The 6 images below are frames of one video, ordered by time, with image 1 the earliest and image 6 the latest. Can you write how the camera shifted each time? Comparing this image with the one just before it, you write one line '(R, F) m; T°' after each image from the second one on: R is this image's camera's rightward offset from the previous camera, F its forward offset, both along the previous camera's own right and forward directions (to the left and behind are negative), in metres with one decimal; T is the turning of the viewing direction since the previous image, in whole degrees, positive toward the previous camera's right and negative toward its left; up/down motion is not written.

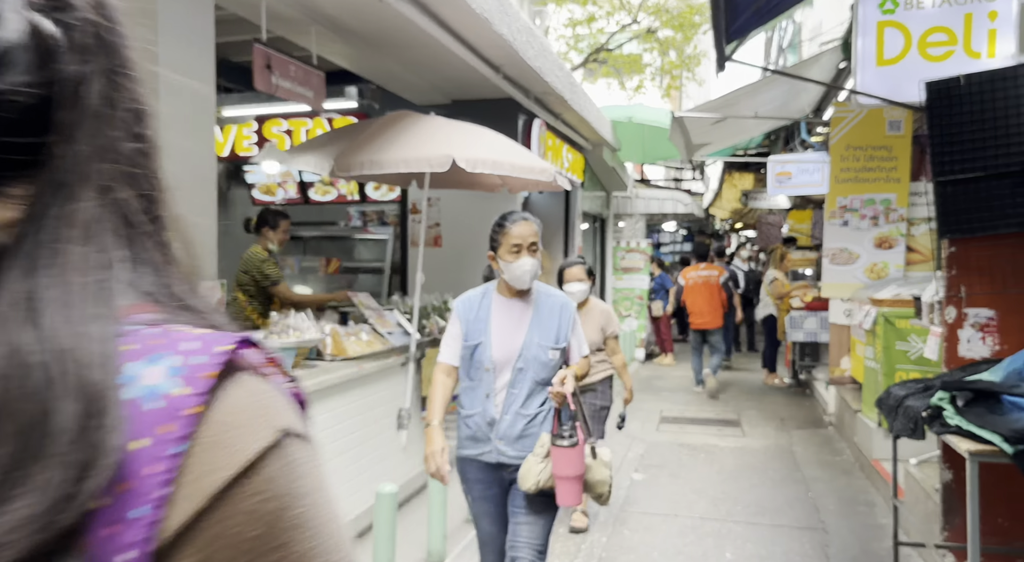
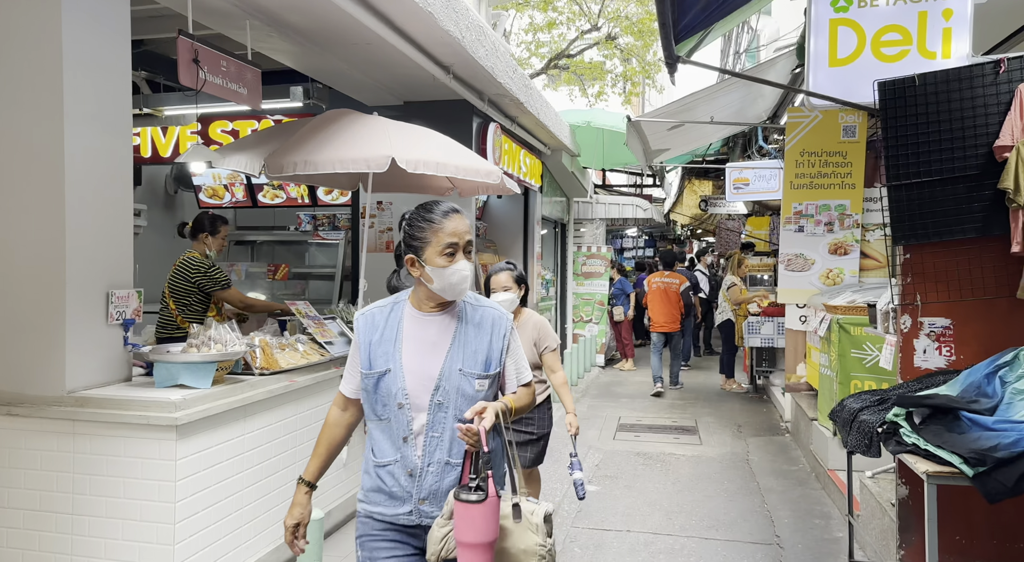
(+0.1, +0.2) m; +3°
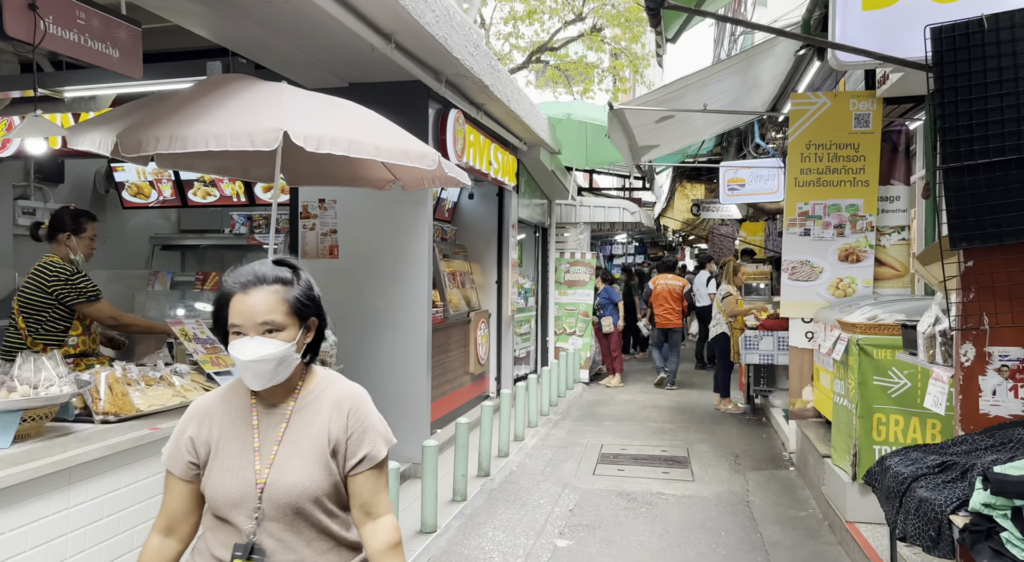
(+0.2, +0.9) m; +1°
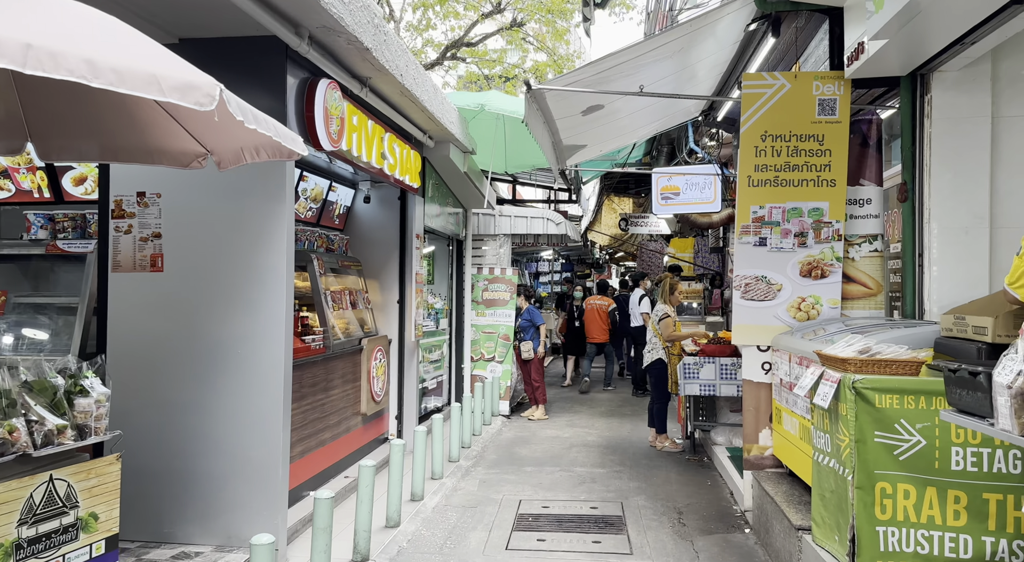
(+0.2, +1.3) m; +6°
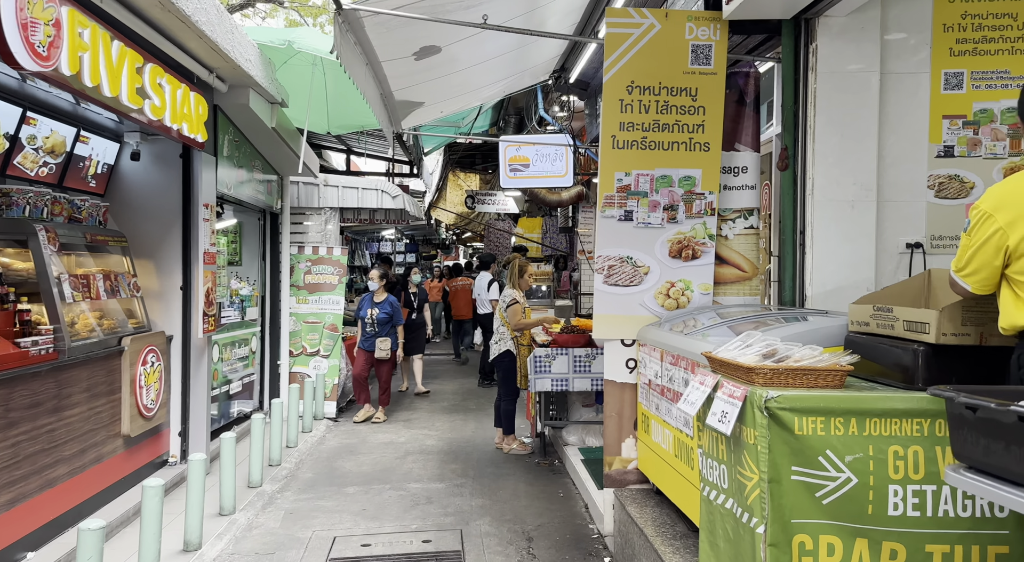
(+0.2, +1.1) m; +12°
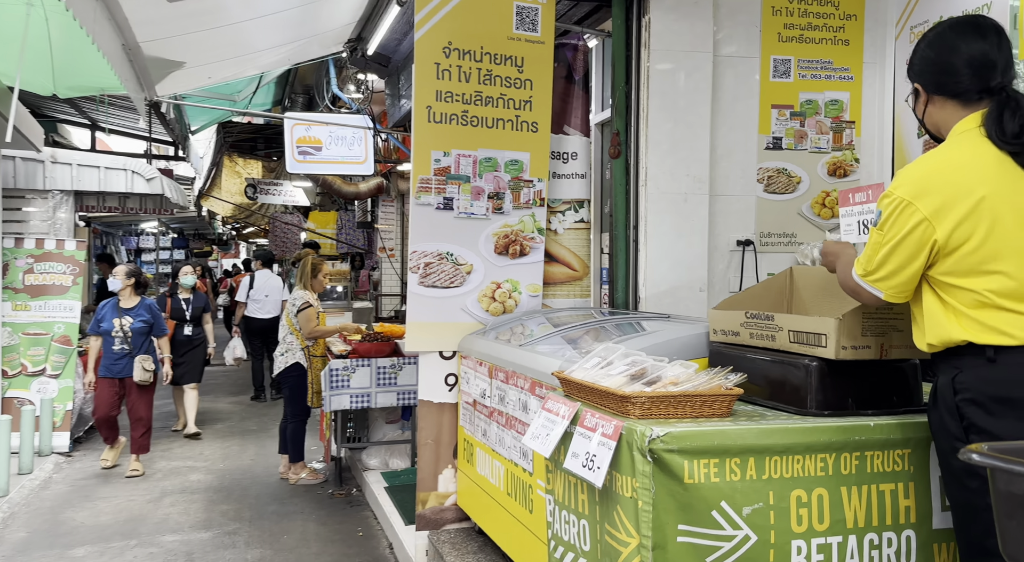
(0.0, +0.7) m; +16°
